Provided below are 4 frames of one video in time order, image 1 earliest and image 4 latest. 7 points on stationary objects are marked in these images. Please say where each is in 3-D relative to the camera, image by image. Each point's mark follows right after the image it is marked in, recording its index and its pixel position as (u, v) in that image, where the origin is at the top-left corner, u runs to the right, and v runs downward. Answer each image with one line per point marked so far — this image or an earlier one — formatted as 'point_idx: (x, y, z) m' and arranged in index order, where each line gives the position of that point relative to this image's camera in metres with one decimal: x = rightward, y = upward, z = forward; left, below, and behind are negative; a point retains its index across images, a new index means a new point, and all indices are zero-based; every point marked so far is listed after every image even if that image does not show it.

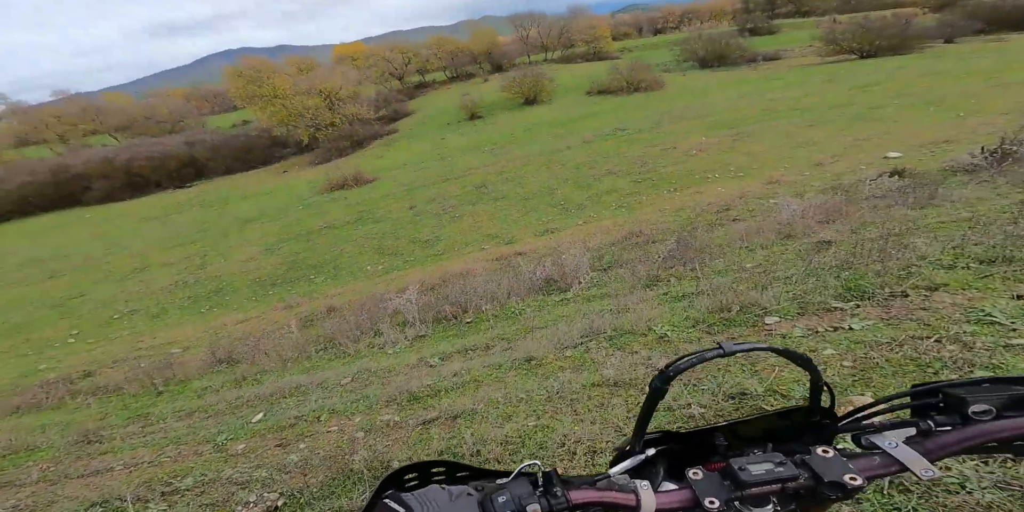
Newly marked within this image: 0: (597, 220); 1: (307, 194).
0: (+1.8, +0.7, +11.4) m
1: (-7.3, +2.2, +19.9) m
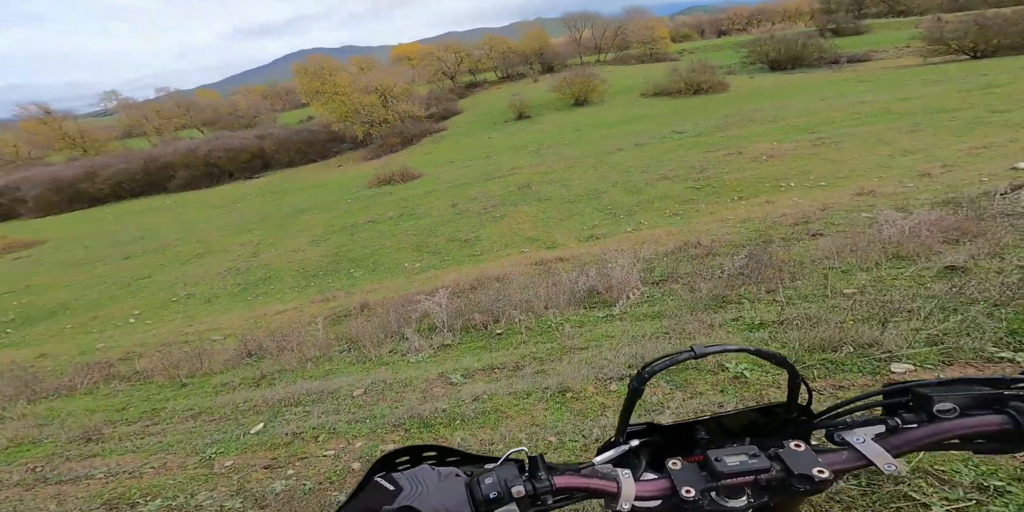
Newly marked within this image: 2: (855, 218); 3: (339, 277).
0: (+2.8, +0.5, +10.4) m
1: (-5.2, +2.4, +19.8) m
2: (+5.2, +0.5, +7.7) m
3: (-3.4, -0.5, +11.2) m
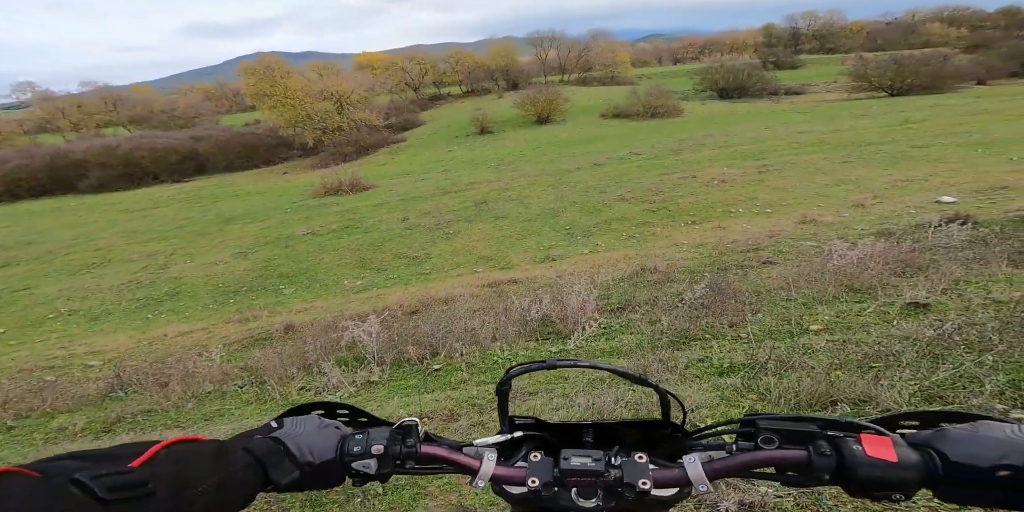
0: (+1.7, +0.1, +10.2) m
1: (-7.2, +2.0, +18.7) m
2: (+4.4, +0.1, +7.7) m
3: (-4.6, -0.7, +10.3) m
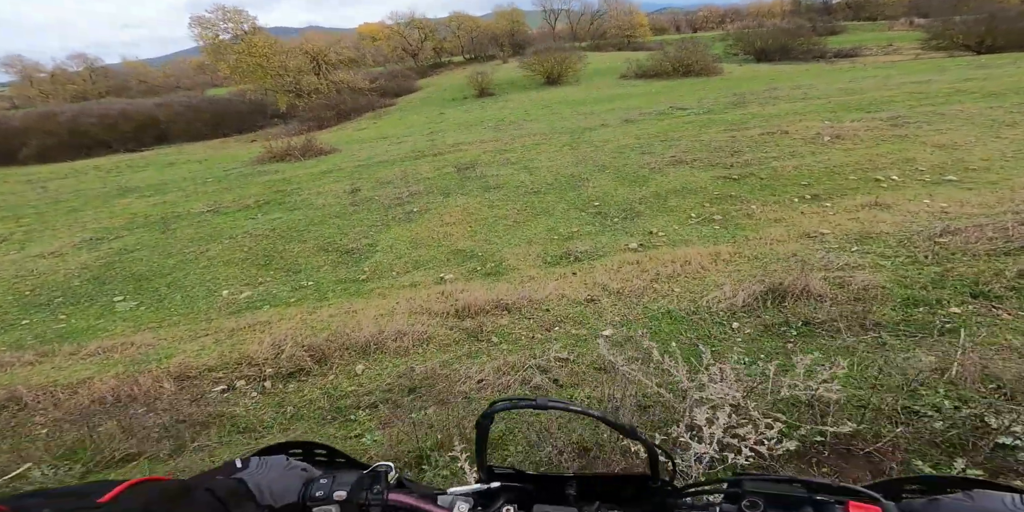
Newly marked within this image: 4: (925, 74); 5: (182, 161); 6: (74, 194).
0: (+1.7, +0.1, +5.8) m
1: (-7.2, +2.4, +14.3) m
2: (+4.3, +0.1, +3.3) m
3: (-4.7, -0.6, +6.0) m
4: (+11.1, +4.9, +14.8) m
5: (-10.4, +3.0, +17.7) m
6: (-9.9, +1.4, +12.7) m
